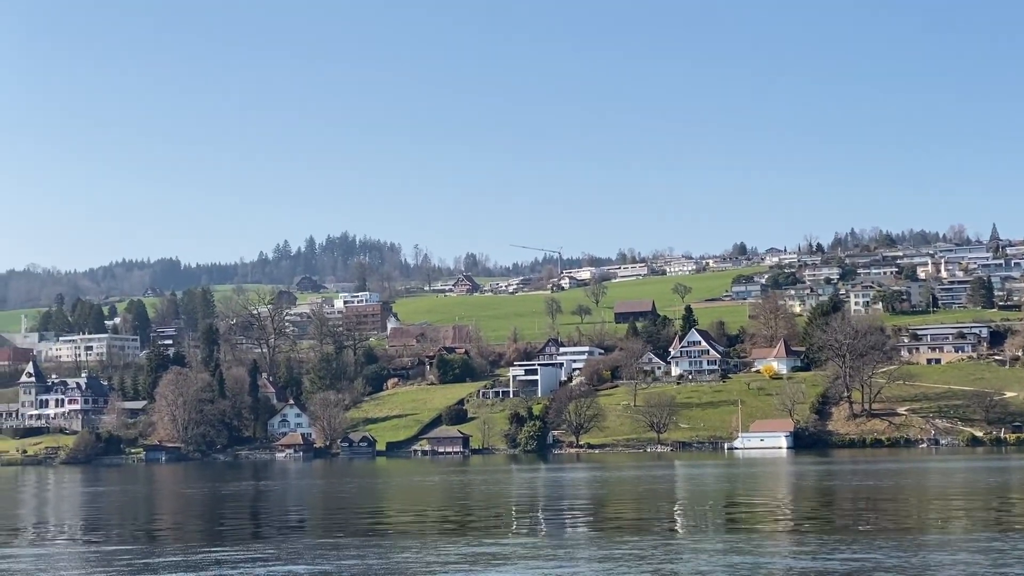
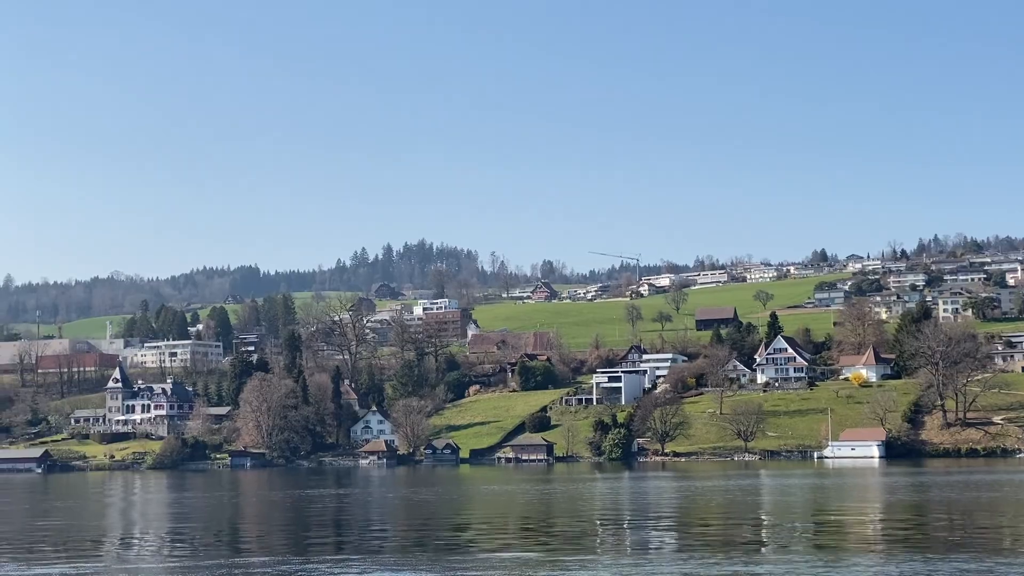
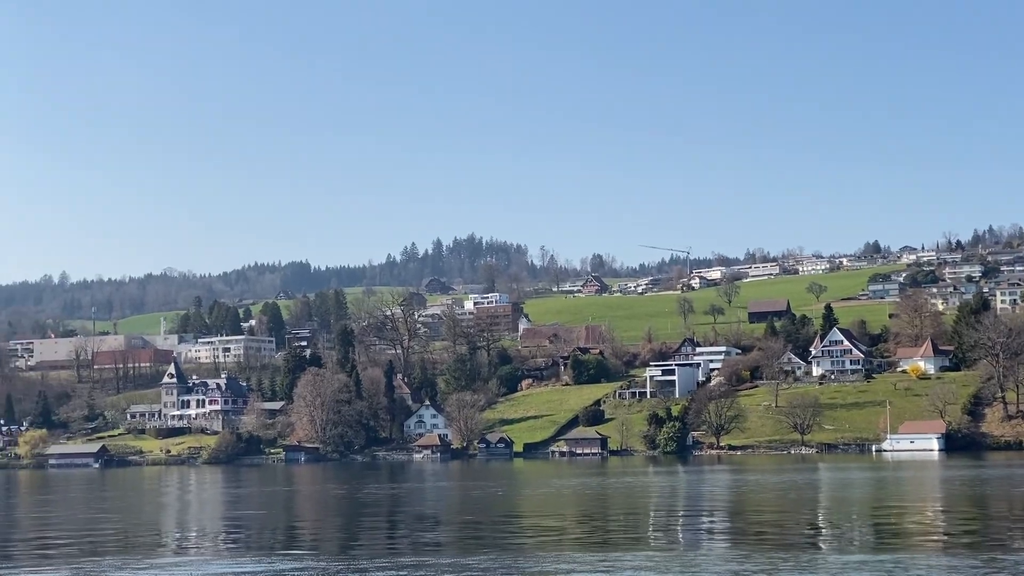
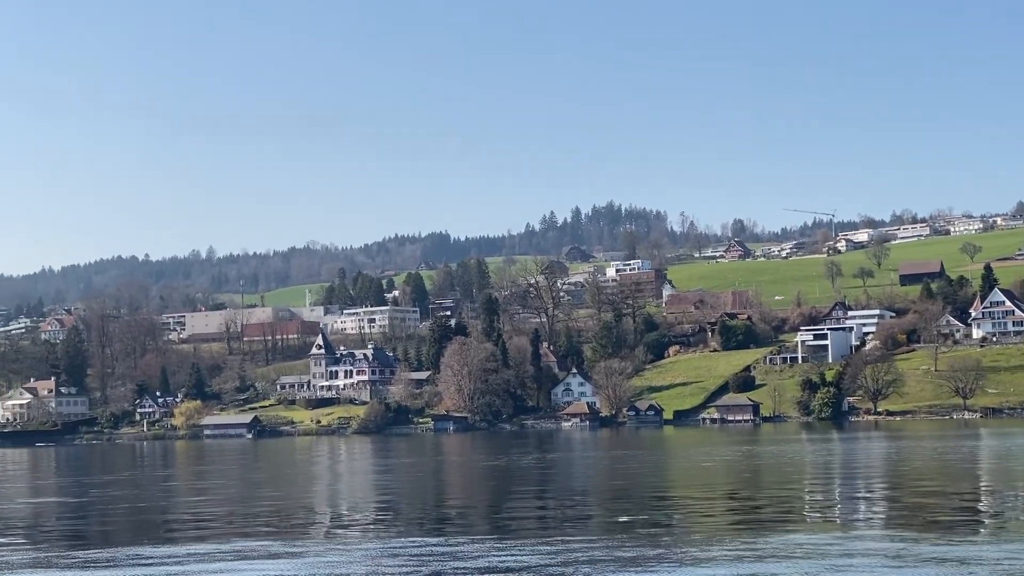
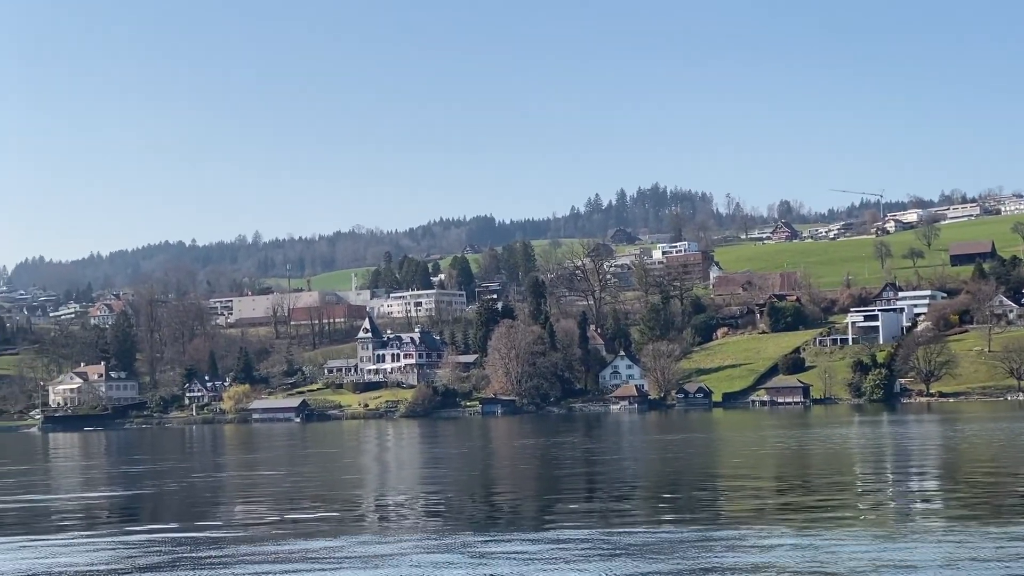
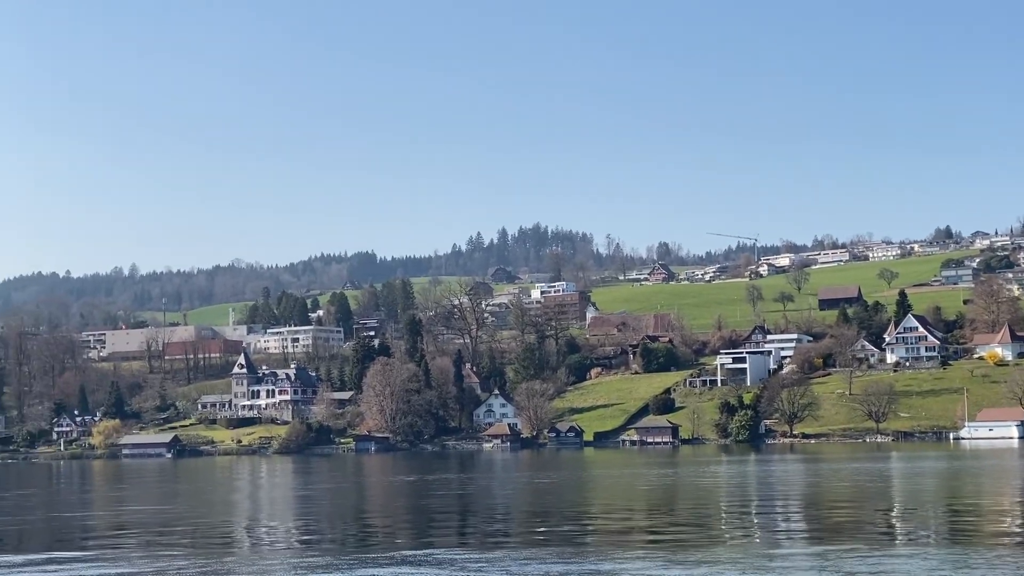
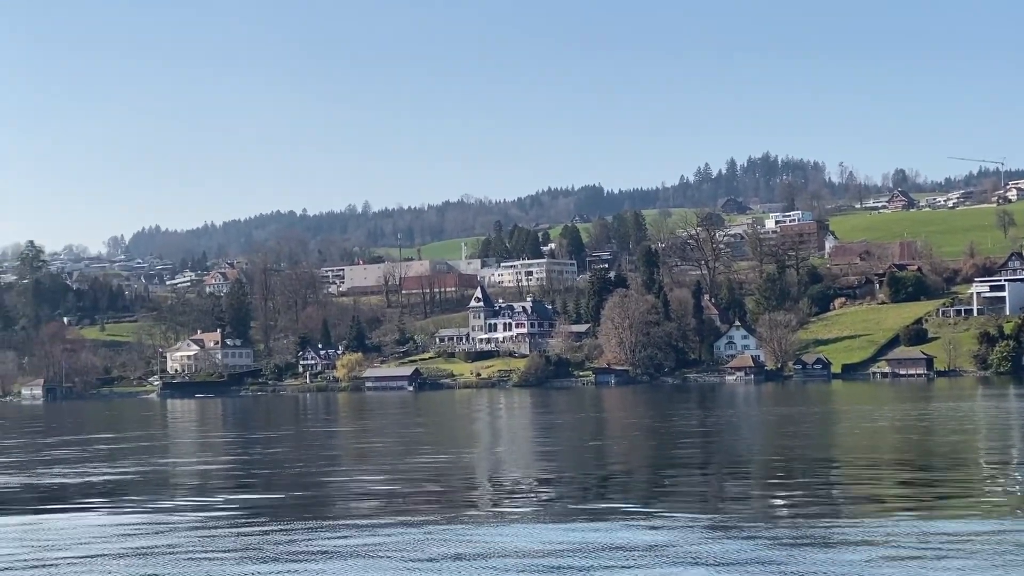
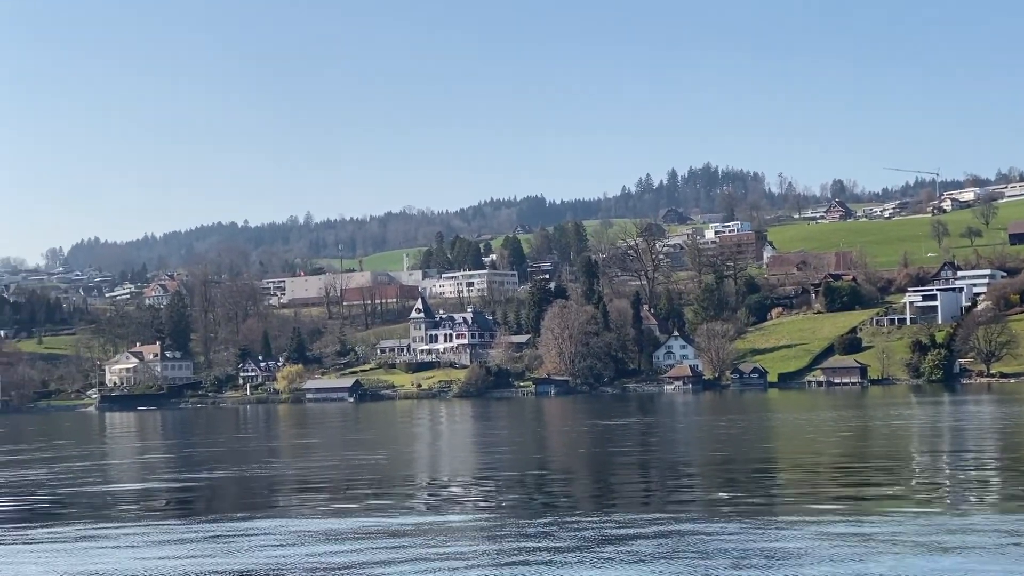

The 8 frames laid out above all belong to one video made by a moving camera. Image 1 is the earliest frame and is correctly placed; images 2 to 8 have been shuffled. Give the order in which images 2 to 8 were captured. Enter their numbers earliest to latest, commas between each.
2, 3, 6, 4, 5, 8, 7
